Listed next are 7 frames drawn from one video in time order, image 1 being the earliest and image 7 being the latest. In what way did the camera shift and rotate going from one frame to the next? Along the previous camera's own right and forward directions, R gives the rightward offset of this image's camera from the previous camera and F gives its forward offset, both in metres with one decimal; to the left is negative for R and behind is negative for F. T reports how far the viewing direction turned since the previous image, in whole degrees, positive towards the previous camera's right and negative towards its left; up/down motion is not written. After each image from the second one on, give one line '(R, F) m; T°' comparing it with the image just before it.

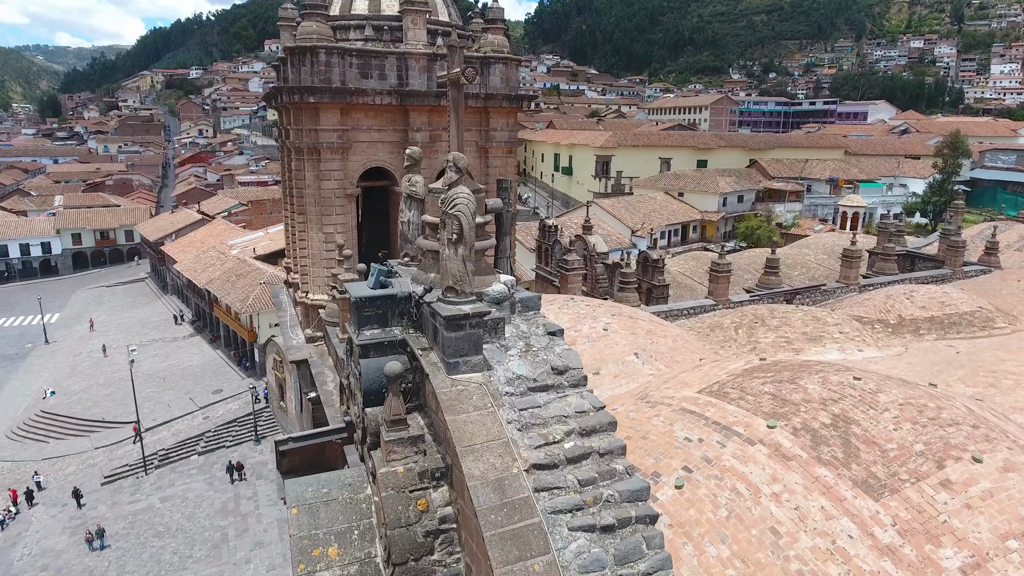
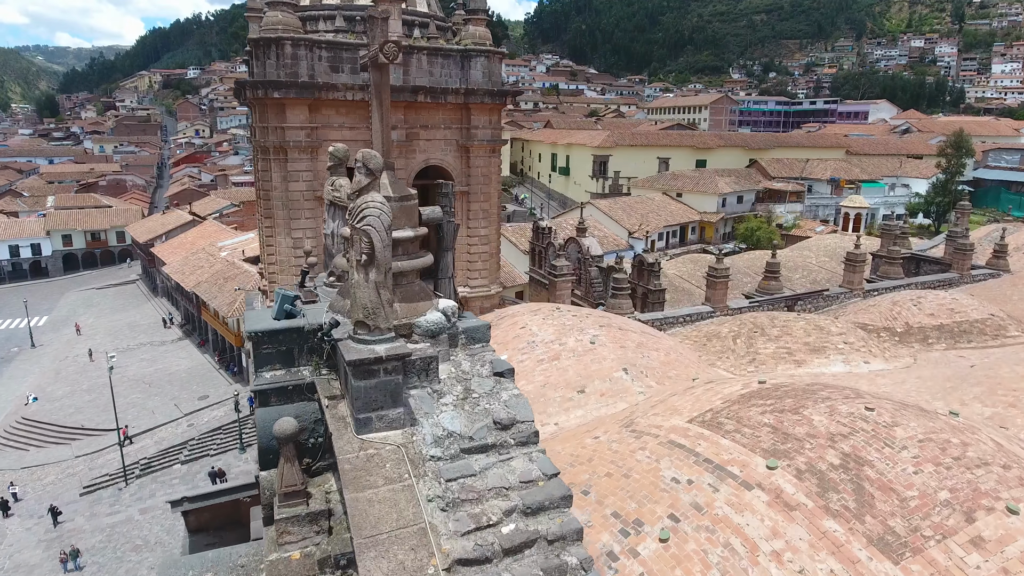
(+0.3, +1.0) m; 0°
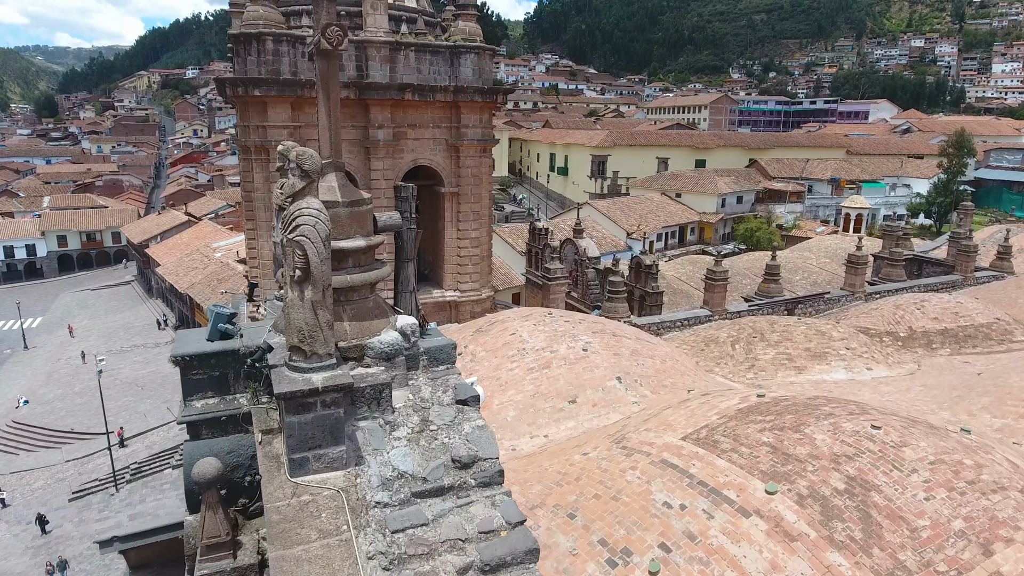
(+0.2, +0.5) m; 0°
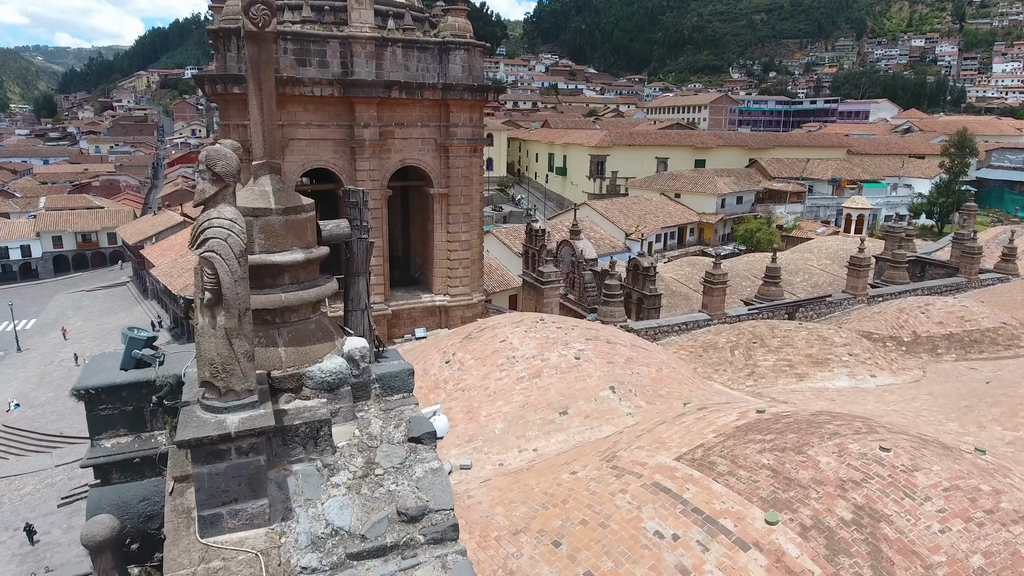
(+0.1, +0.5) m; 0°
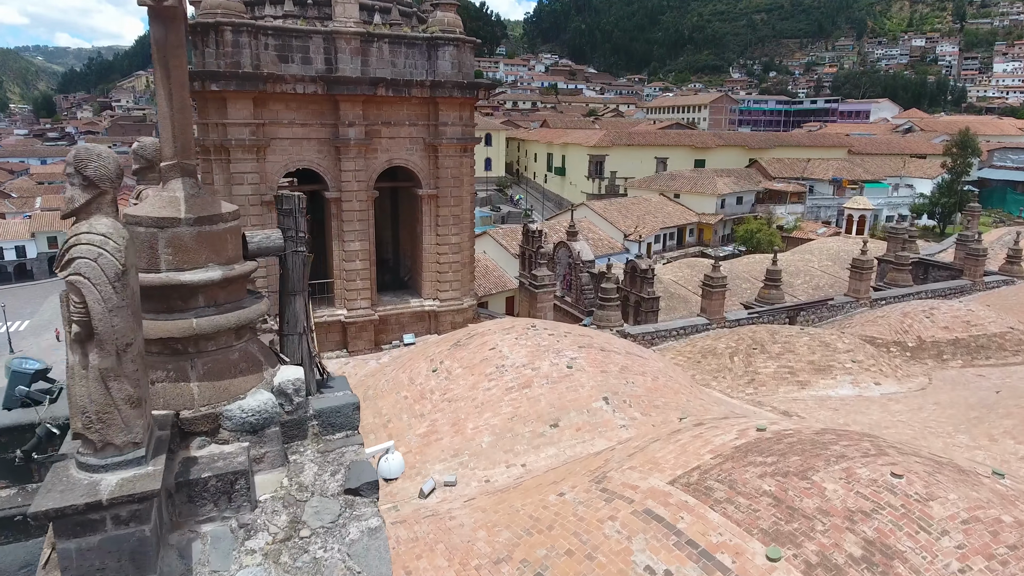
(+0.1, +0.5) m; 0°
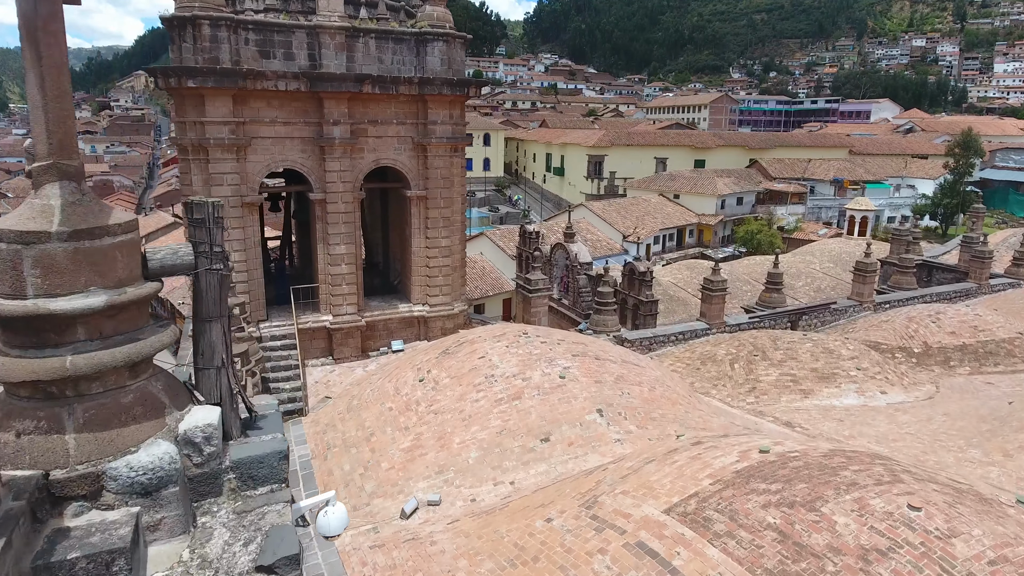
(+0.1, +0.5) m; 0°
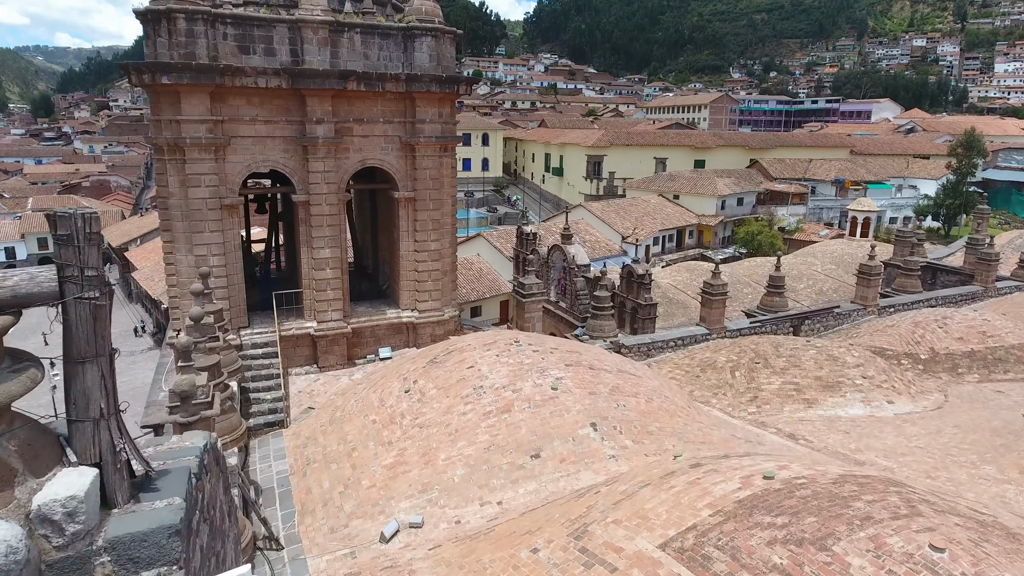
(+0.1, +0.5) m; 0°
